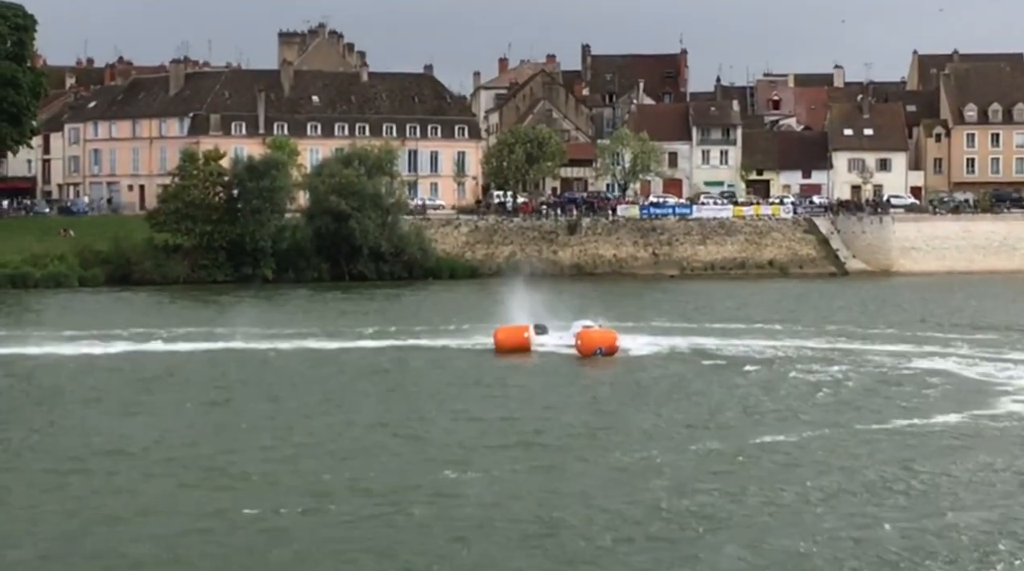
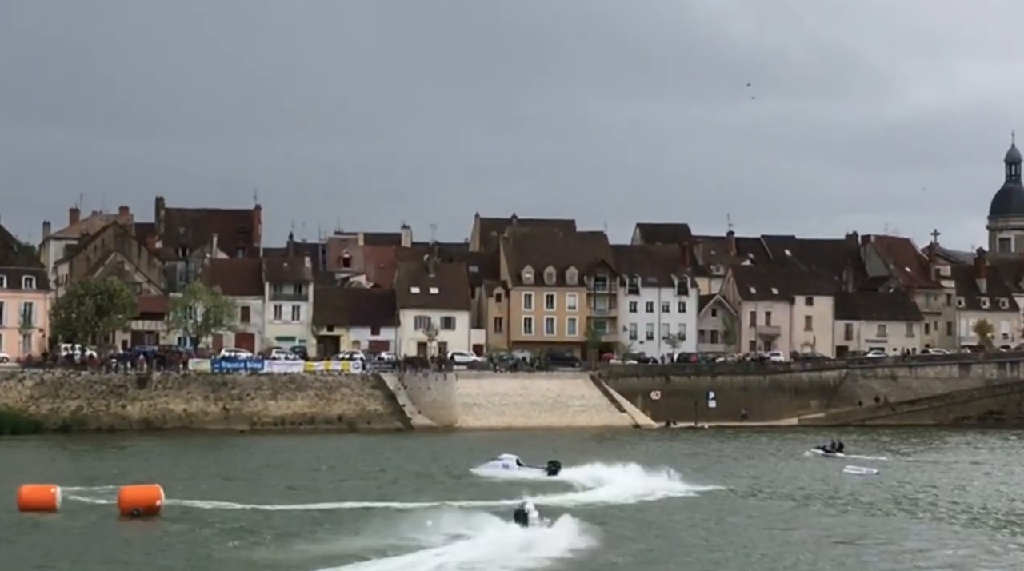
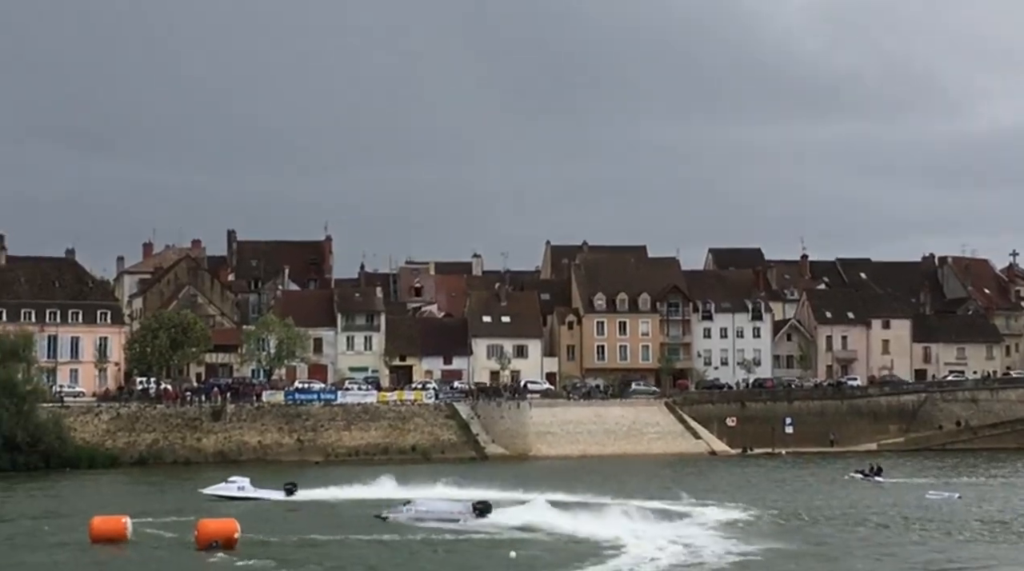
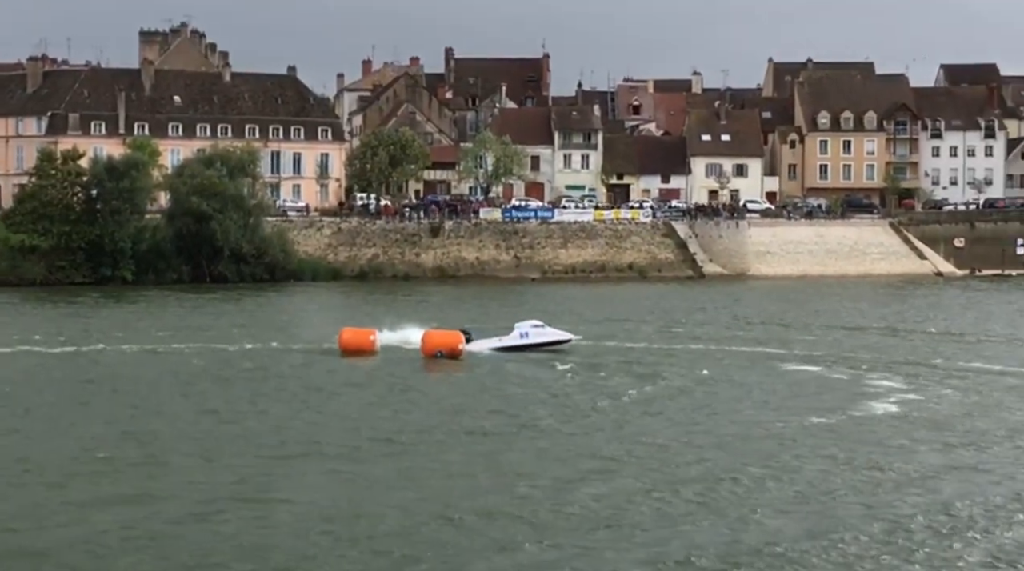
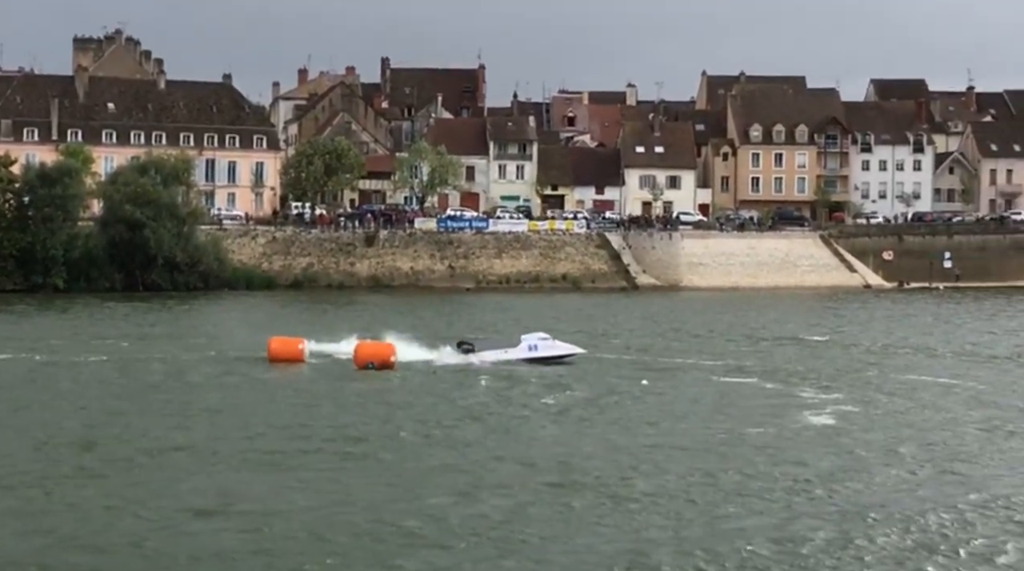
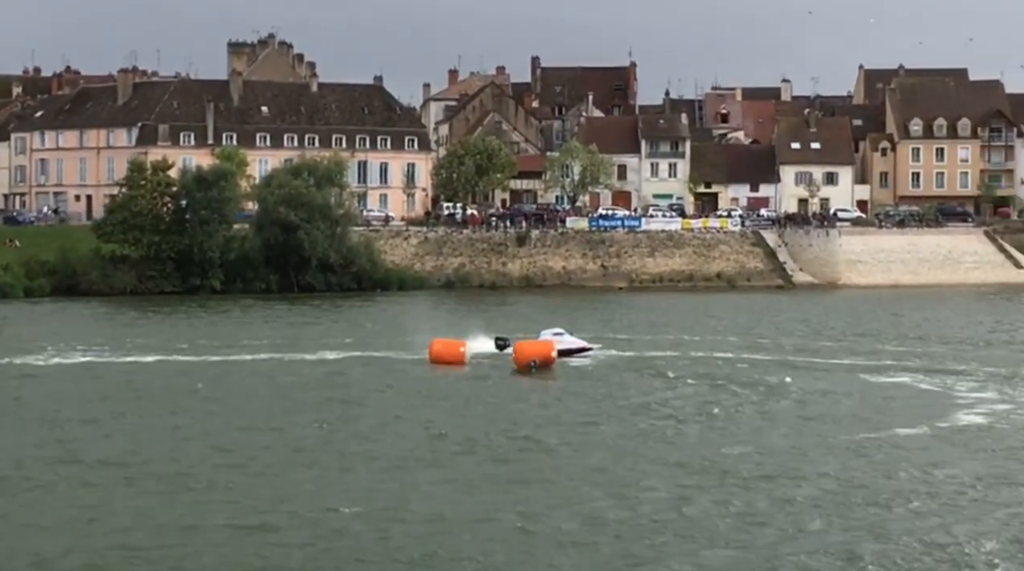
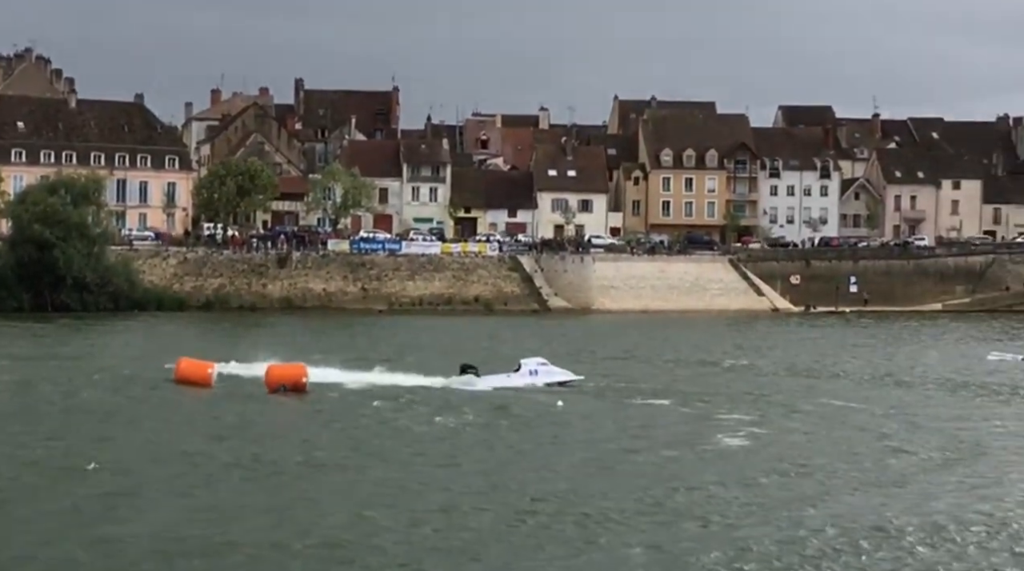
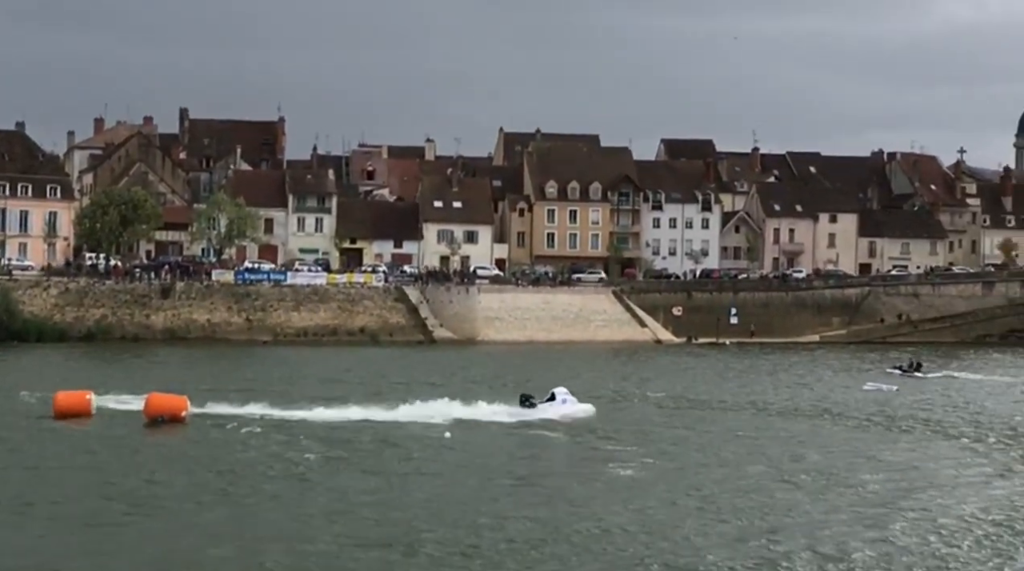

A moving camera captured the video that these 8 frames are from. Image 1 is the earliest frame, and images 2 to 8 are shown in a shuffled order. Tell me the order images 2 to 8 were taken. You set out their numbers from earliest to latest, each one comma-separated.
6, 4, 5, 7, 8, 2, 3
